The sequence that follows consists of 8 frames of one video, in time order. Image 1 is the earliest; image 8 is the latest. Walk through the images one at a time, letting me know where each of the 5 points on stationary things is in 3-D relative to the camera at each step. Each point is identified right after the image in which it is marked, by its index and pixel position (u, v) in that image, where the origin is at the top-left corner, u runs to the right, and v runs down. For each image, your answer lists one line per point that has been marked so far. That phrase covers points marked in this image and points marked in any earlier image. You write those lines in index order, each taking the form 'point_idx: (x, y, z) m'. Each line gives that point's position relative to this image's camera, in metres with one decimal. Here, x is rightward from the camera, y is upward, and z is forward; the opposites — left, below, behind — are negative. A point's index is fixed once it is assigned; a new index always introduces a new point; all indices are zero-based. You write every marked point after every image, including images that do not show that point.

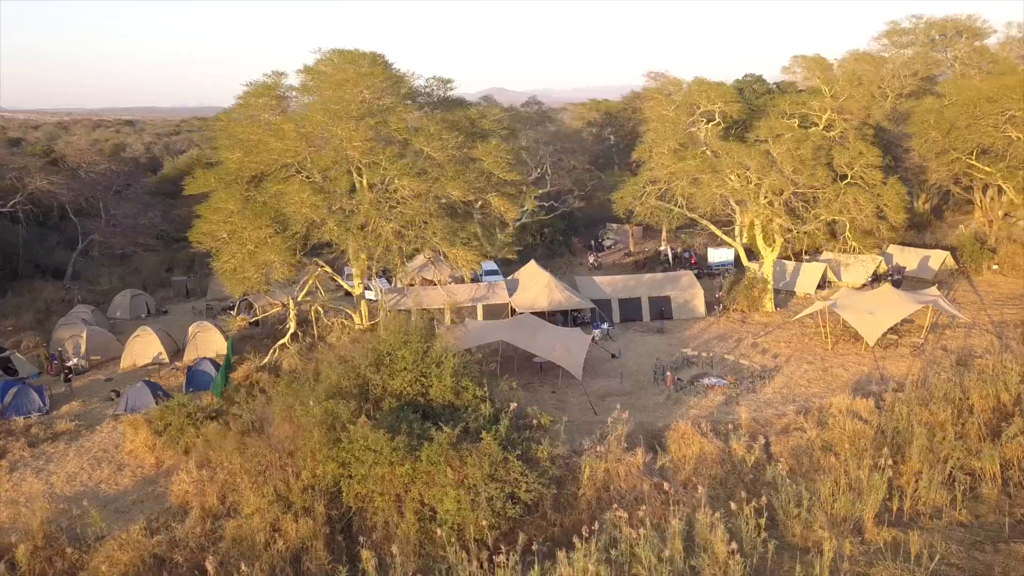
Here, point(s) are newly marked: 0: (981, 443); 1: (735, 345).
0: (+7.1, -2.3, +12.2) m
1: (+4.8, -1.2, +17.2) m
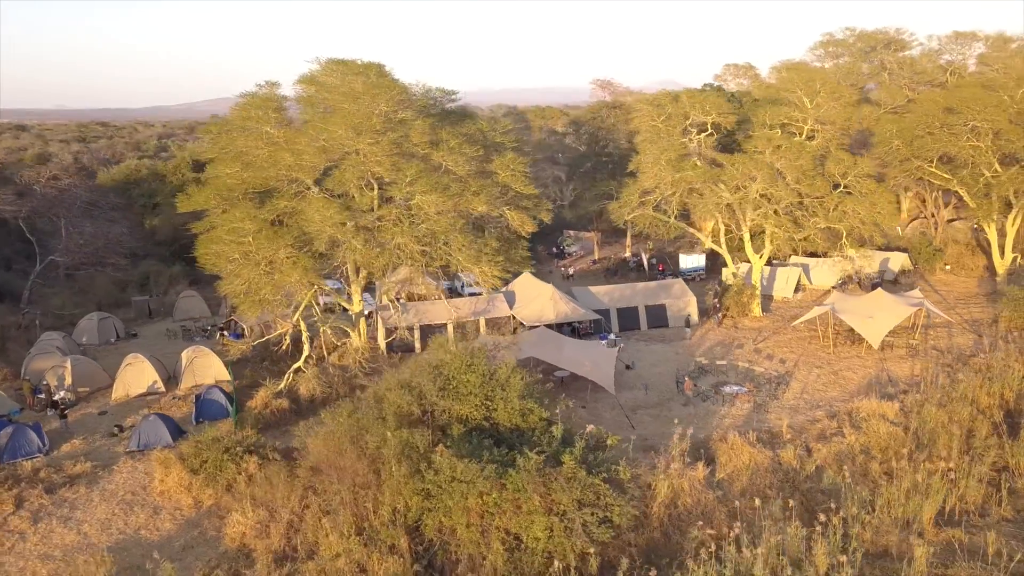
0: (+7.8, -2.4, +12.9) m
1: (+4.9, -1.4, +17.5) m
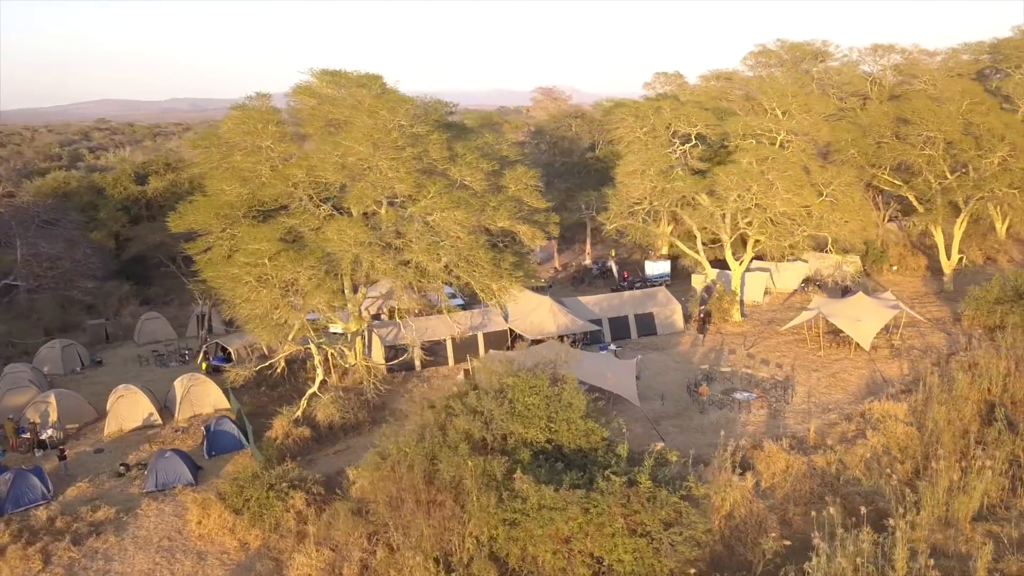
0: (+8.4, -2.5, +13.7) m
1: (+4.9, -1.5, +18.0) m
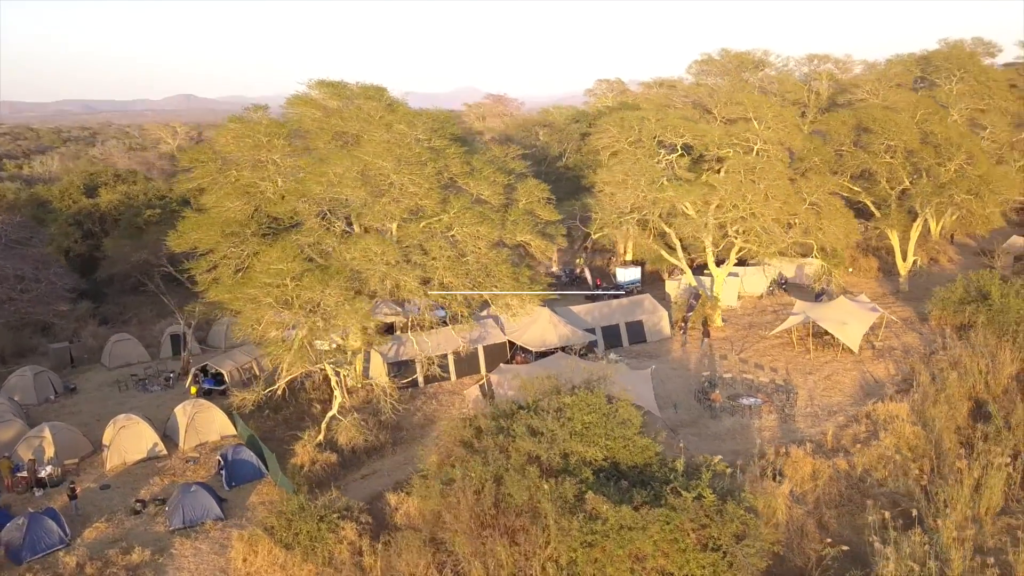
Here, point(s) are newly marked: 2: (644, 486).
0: (+8.8, -2.6, +14.5) m
1: (+4.9, -1.7, +18.4) m
2: (+1.7, -2.5, +10.3) m
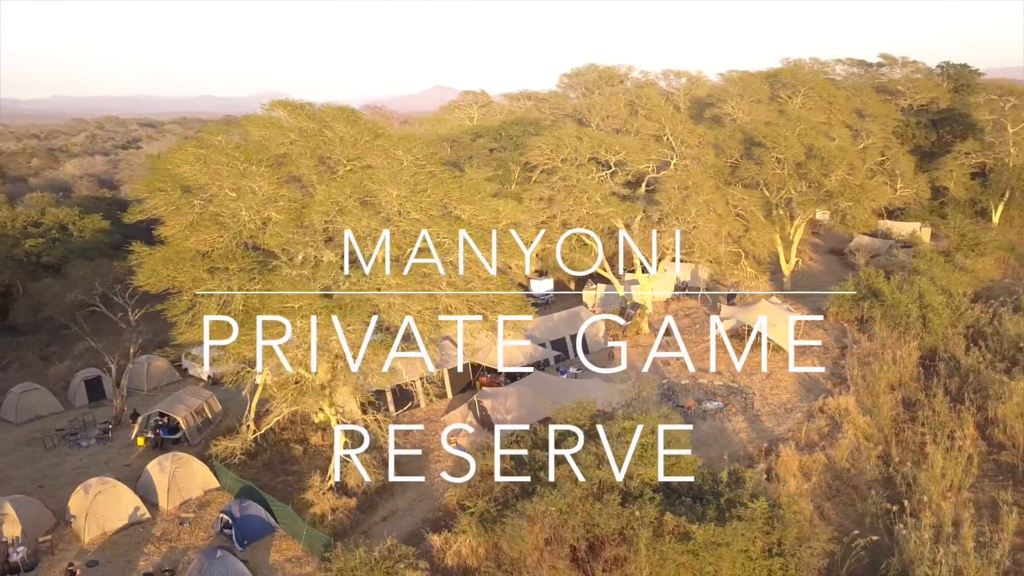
0: (+8.6, -2.6, +16.4) m
1: (+3.8, -1.9, +19.3) m
2: (+2.6, -2.8, +10.7) m
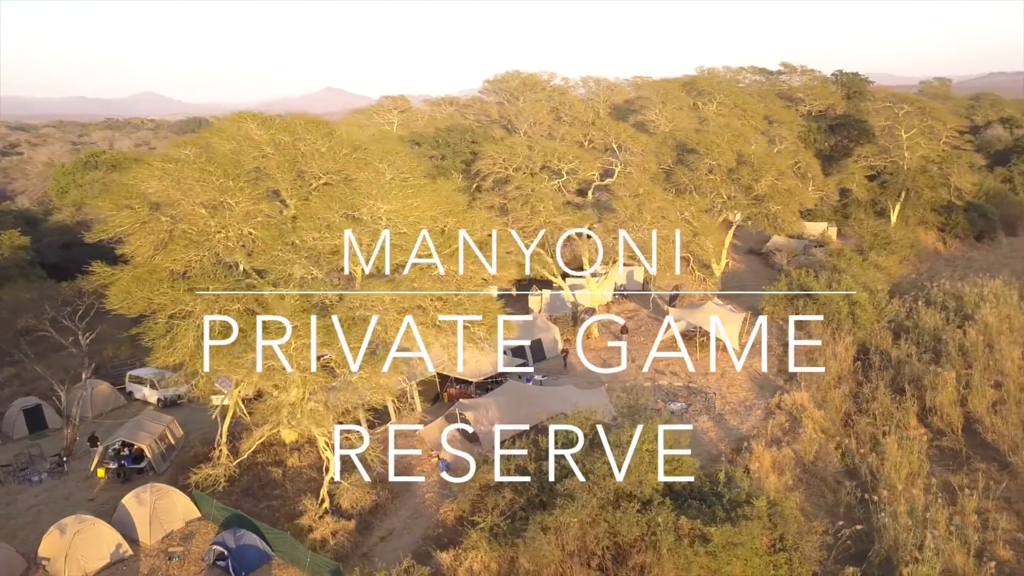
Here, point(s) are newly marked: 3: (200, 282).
0: (+7.9, -2.5, +17.5) m
1: (+2.9, -2.1, +19.7) m
2: (+2.7, -3.0, +11.1) m
3: (-4.8, +0.1, +12.3) m
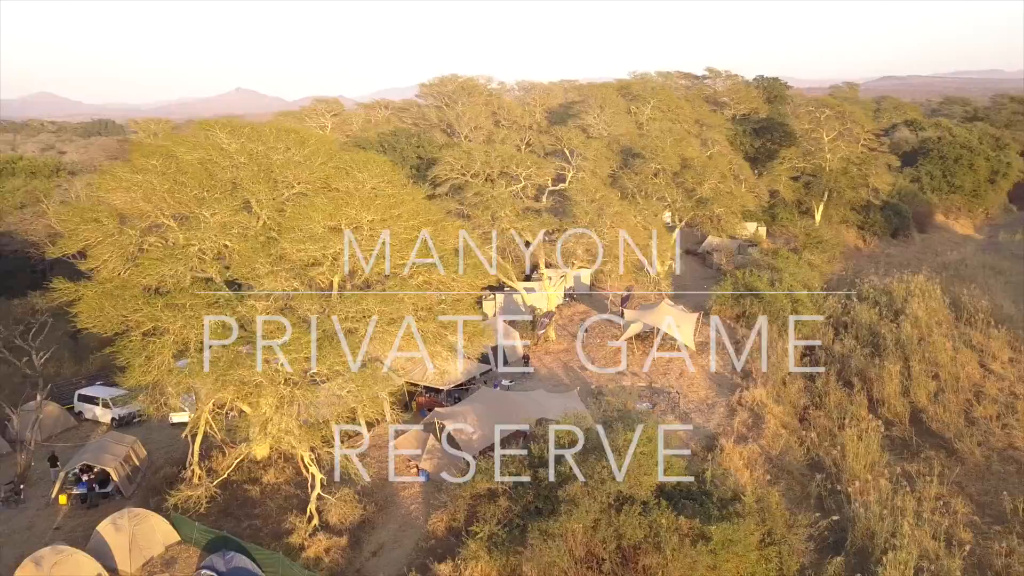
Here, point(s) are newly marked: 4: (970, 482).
0: (+7.2, -2.5, +18.3) m
1: (+2.0, -2.1, +20.0) m
2: (+2.7, -3.0, +11.4) m
3: (-5.0, -0.1, +11.9) m
4: (+8.5, -3.6, +14.9) m
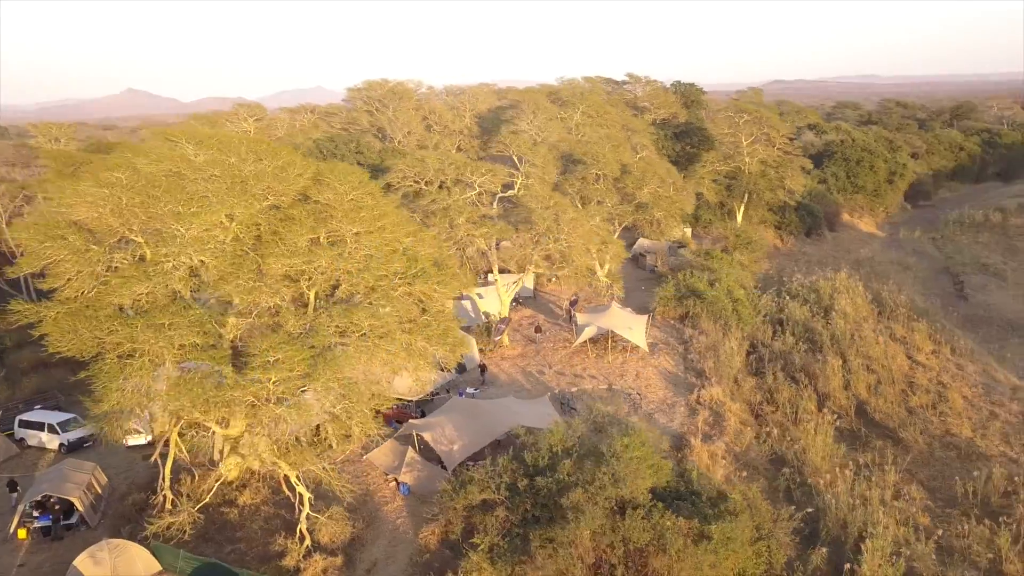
0: (+6.4, -2.5, +19.1) m
1: (+0.9, -2.3, +20.2) m
2: (+2.6, -3.1, +11.8) m
3: (-5.1, -0.4, +11.4) m
4: (+8.1, -3.6, +15.9) m
